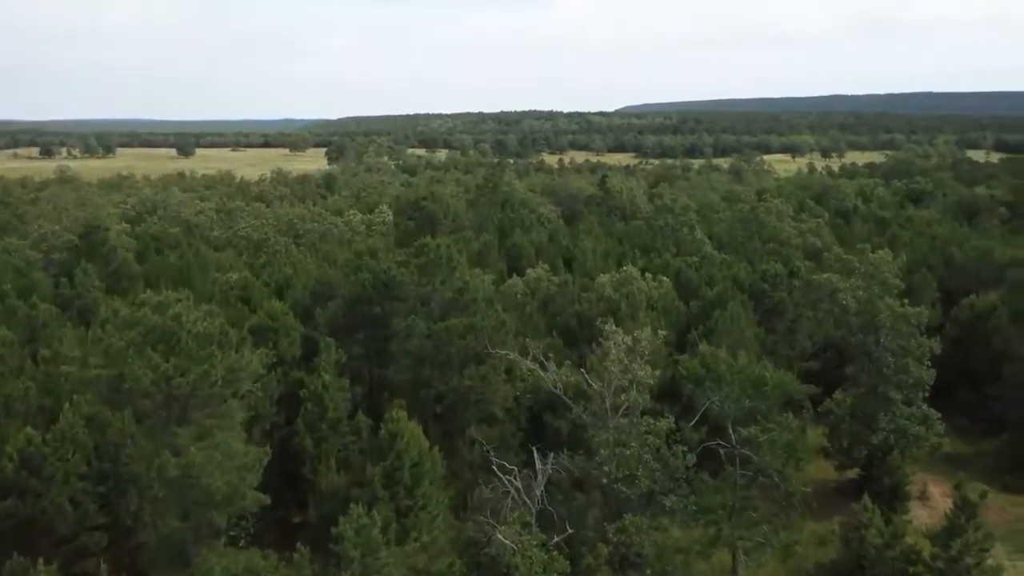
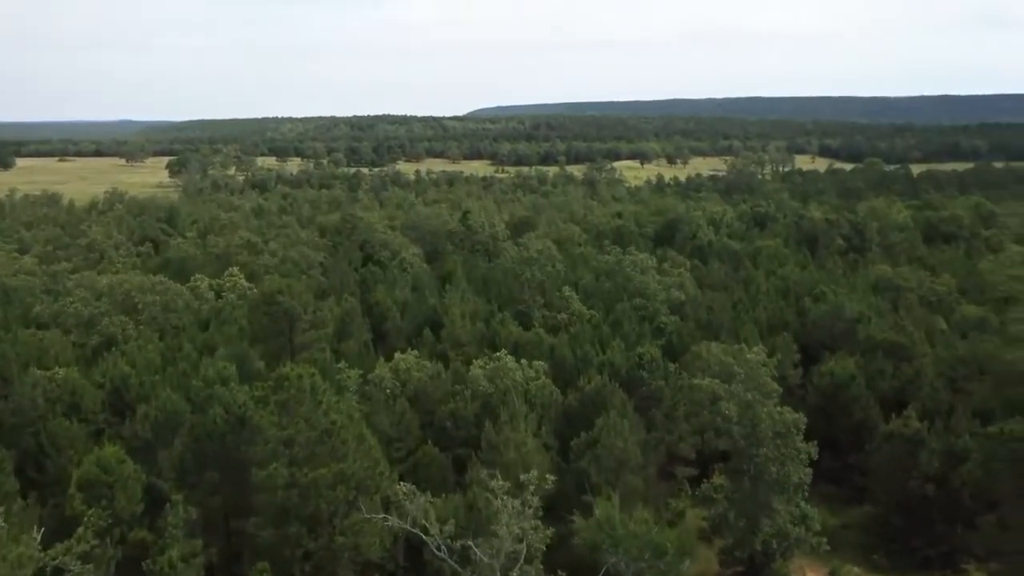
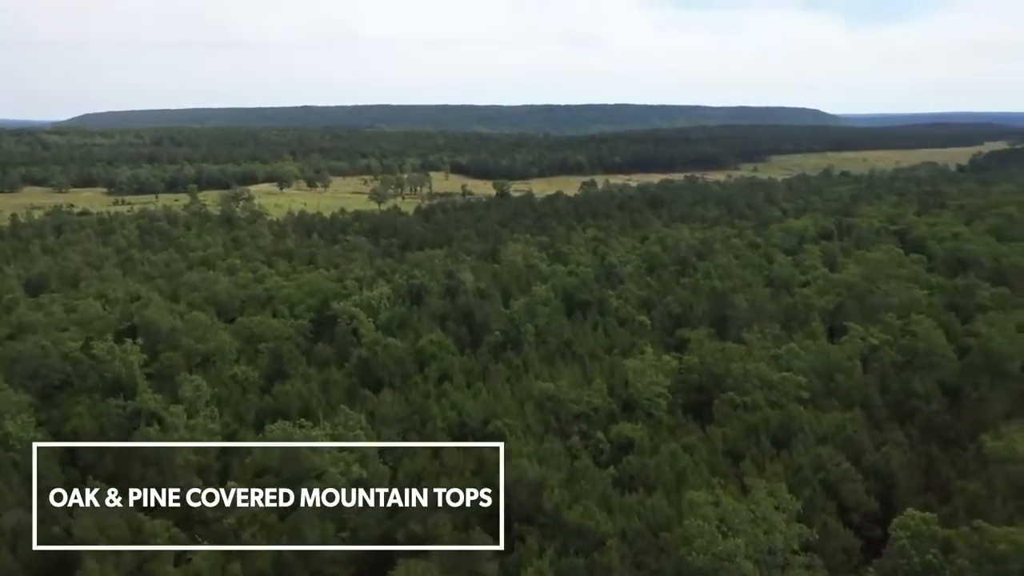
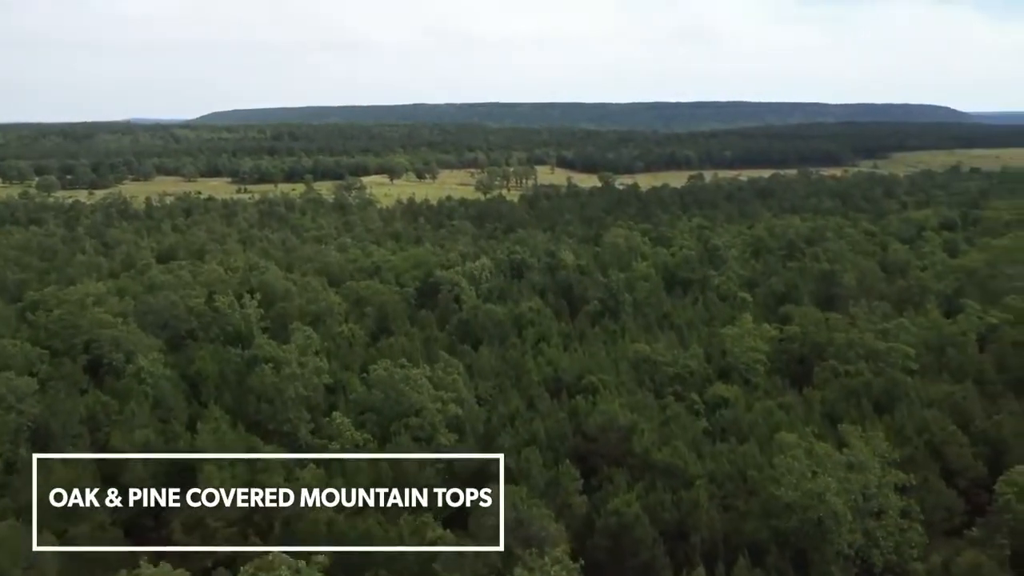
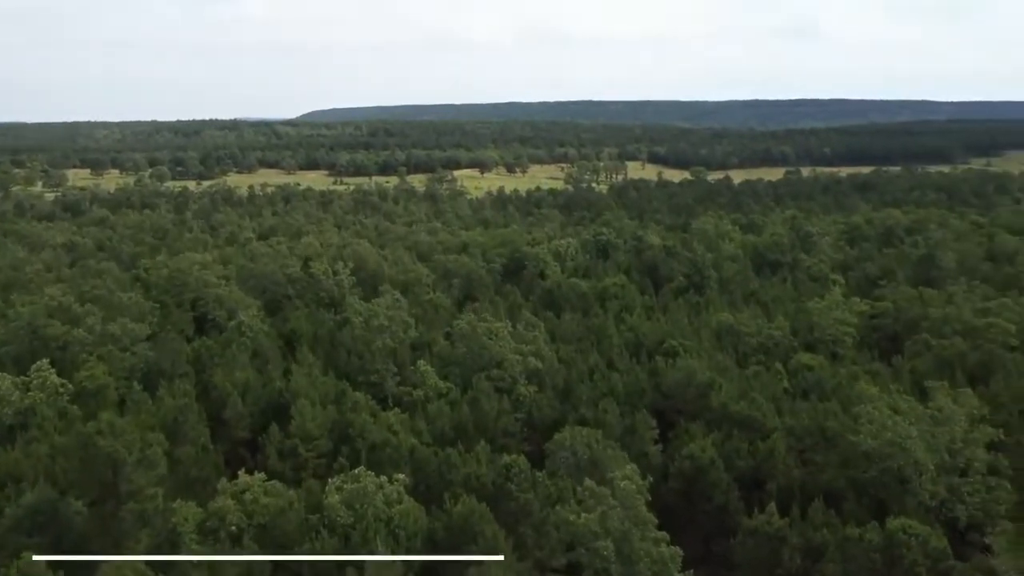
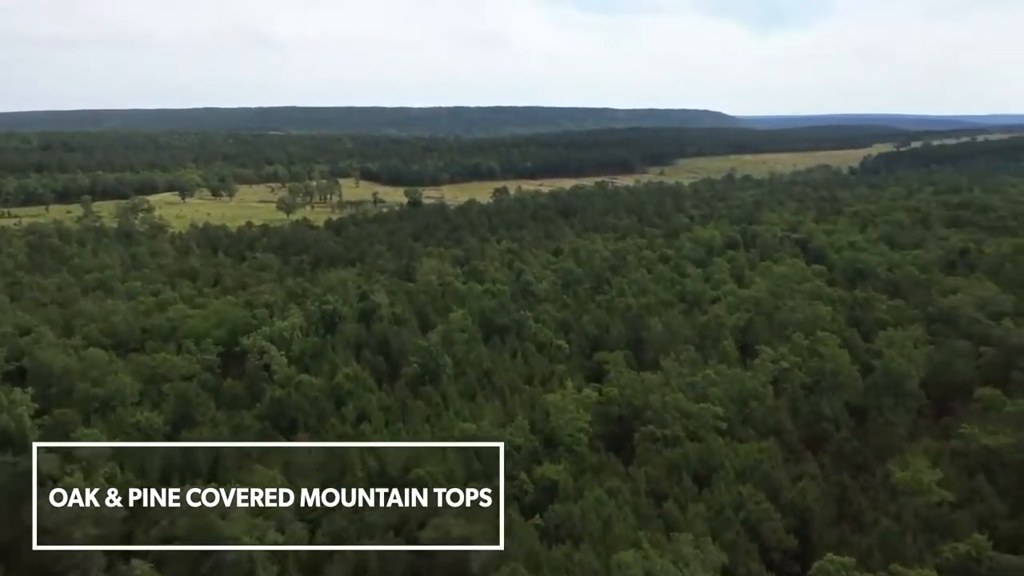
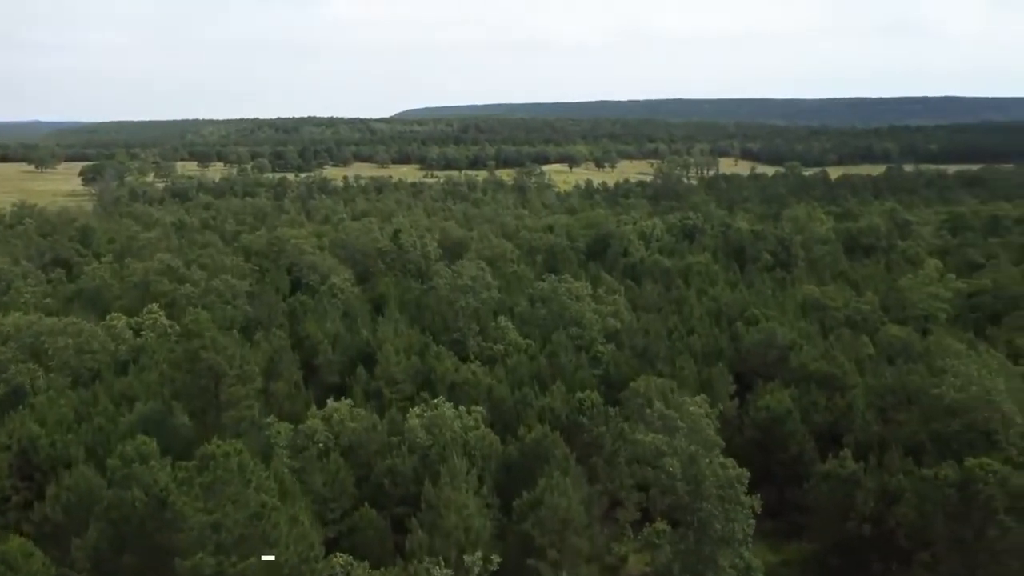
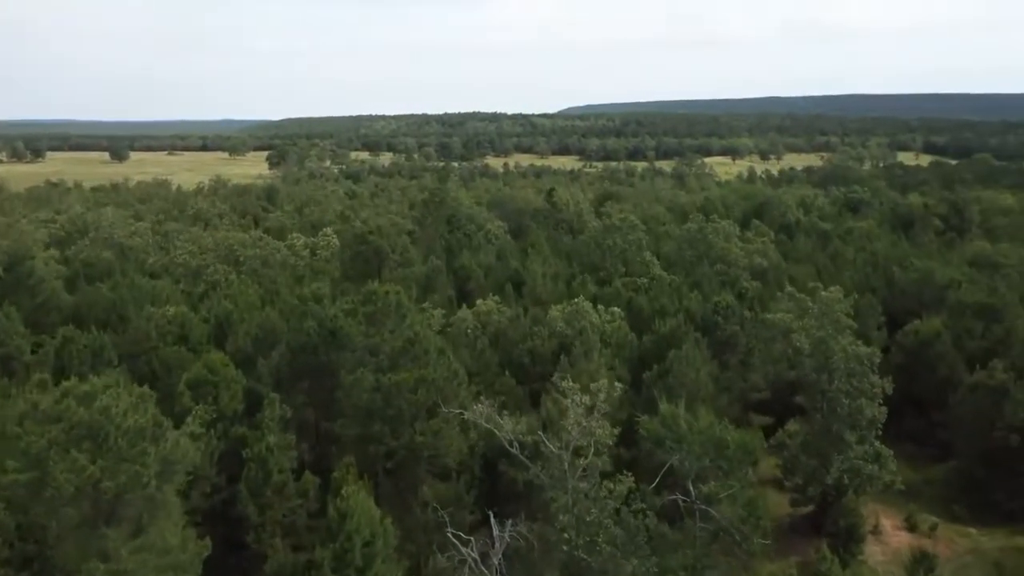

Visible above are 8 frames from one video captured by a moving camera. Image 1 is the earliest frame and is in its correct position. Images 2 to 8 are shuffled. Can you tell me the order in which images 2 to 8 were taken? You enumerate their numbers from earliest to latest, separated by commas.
8, 2, 7, 5, 4, 3, 6
